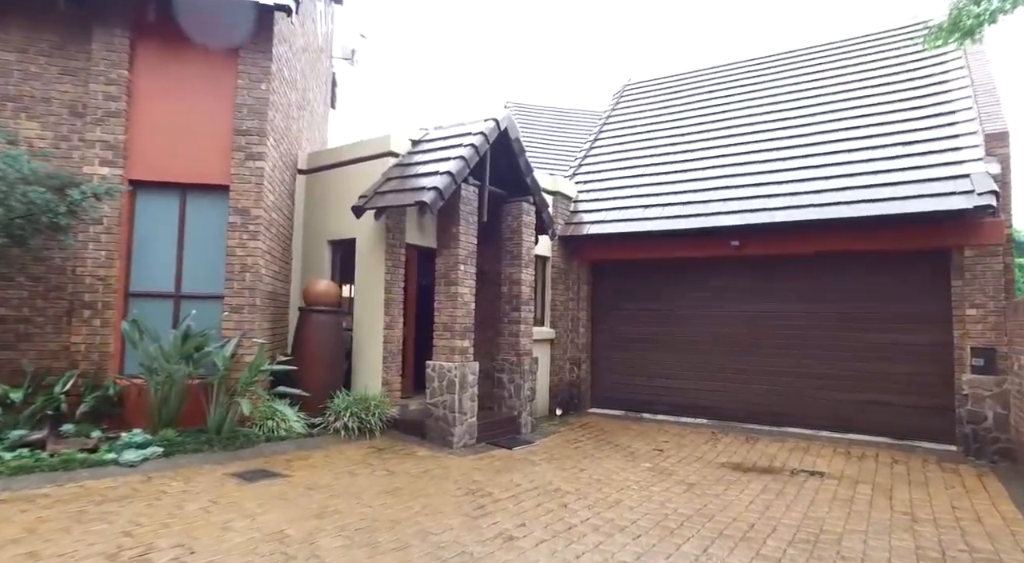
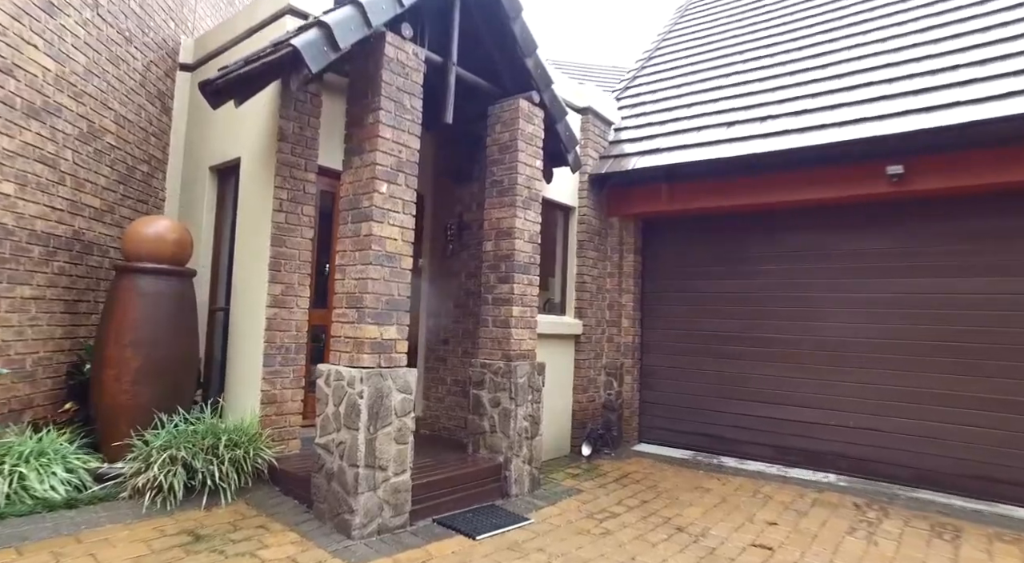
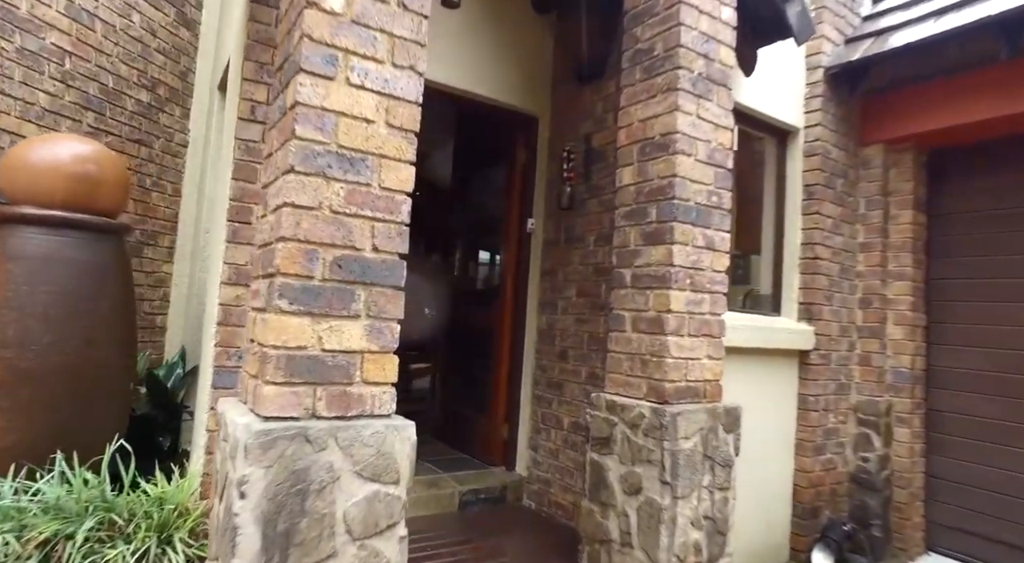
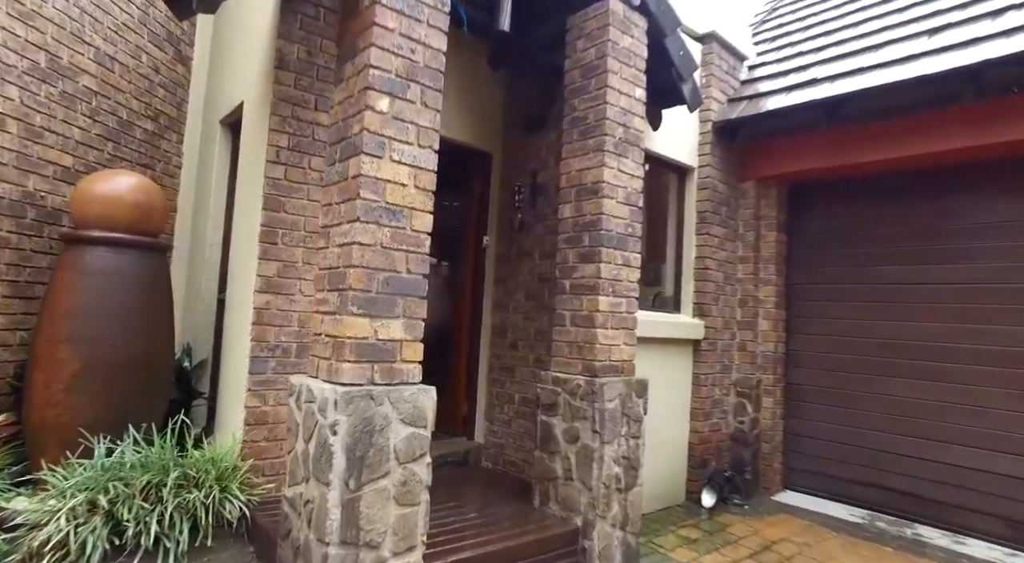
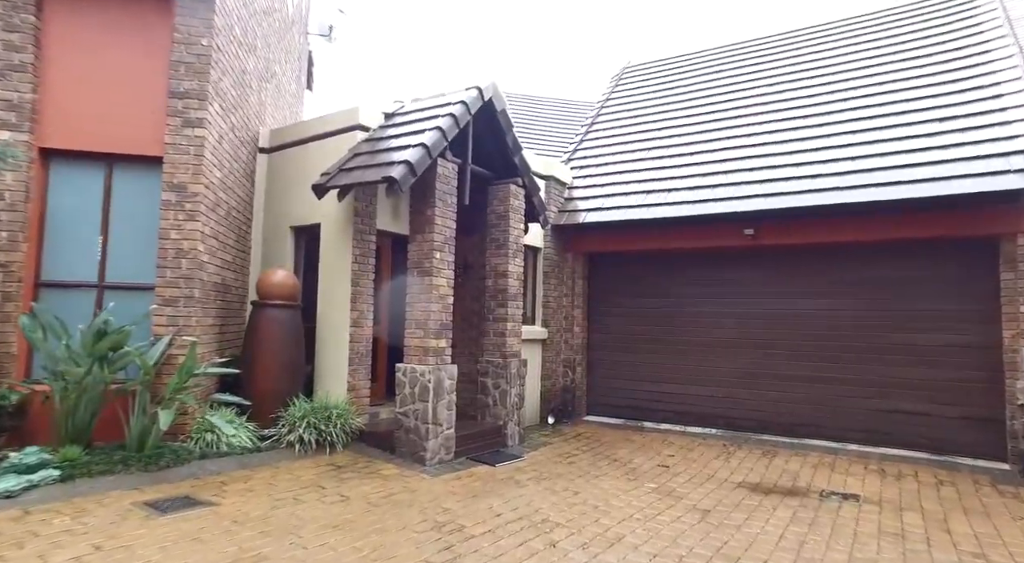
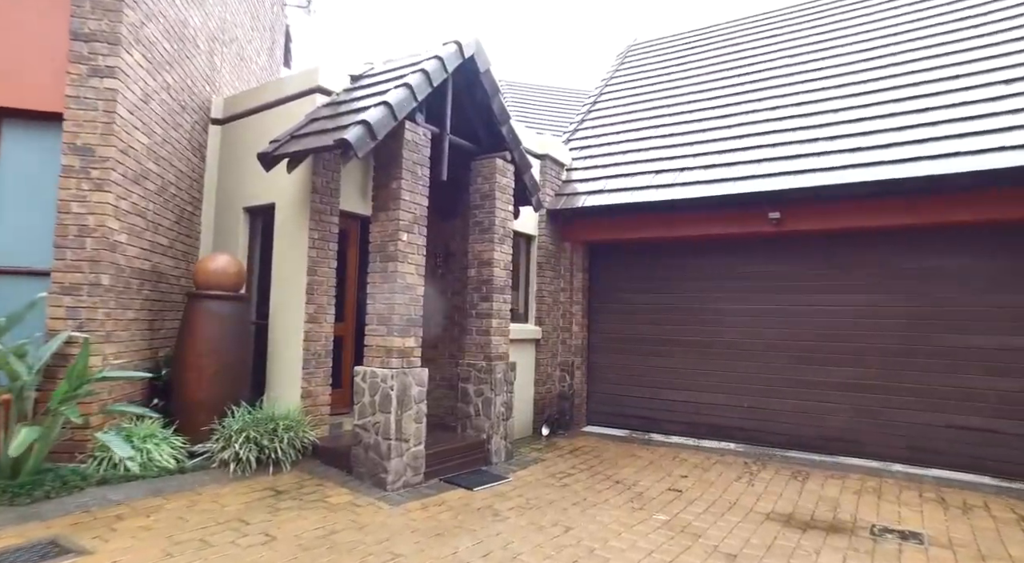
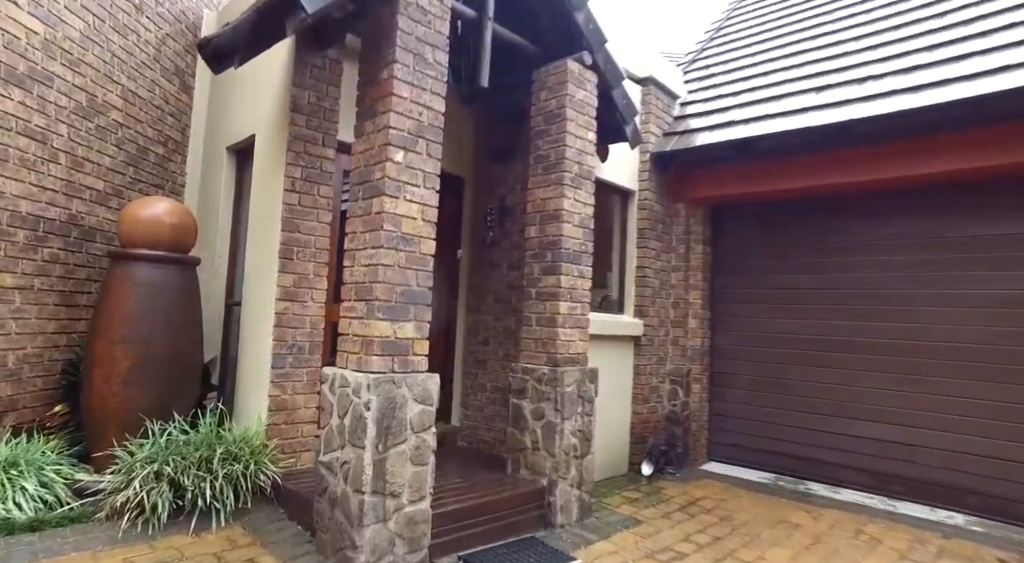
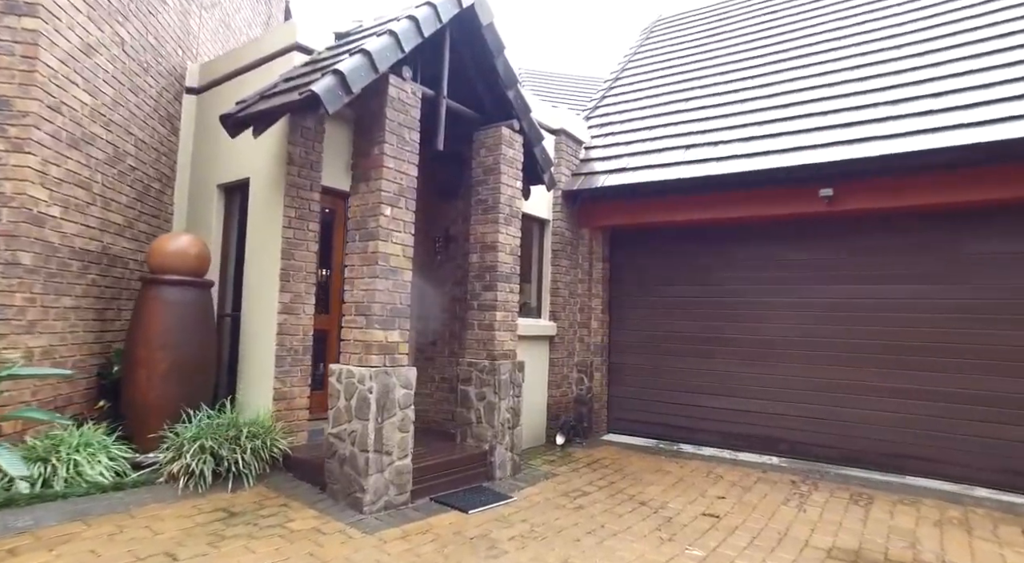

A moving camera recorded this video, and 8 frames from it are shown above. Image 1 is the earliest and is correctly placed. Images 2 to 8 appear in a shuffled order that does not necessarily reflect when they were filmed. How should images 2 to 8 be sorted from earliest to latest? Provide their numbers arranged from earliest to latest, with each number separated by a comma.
5, 6, 8, 2, 7, 4, 3
